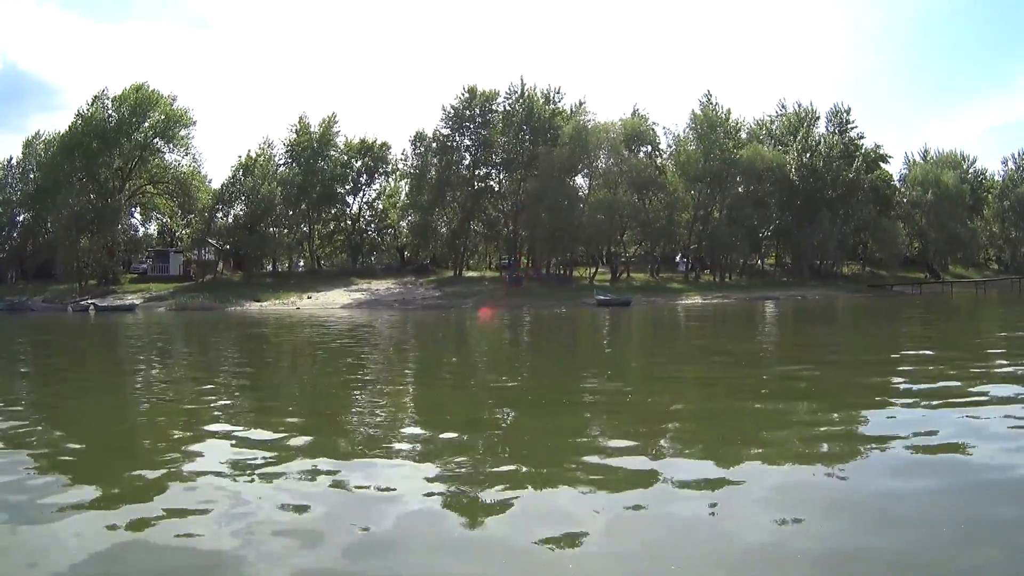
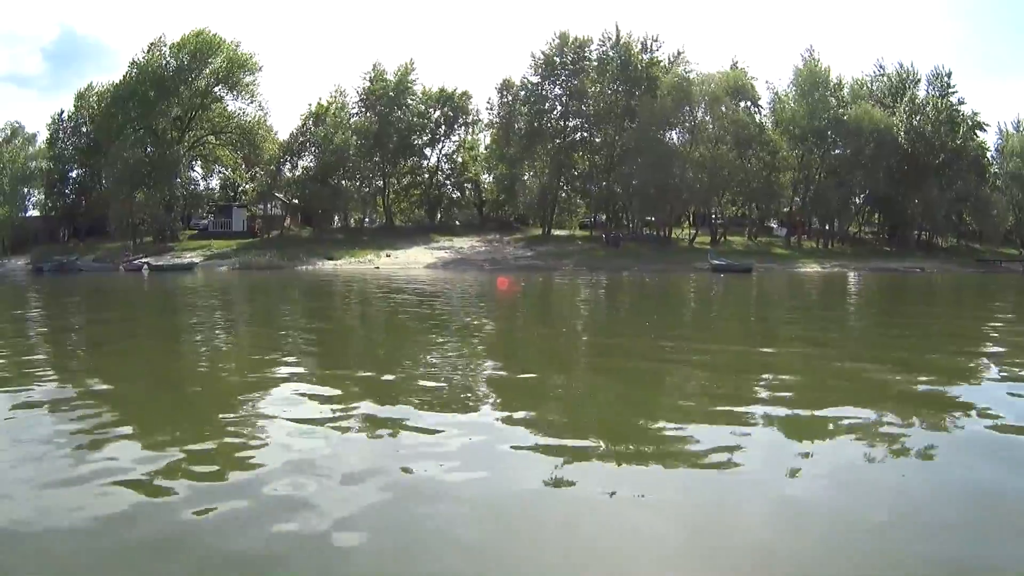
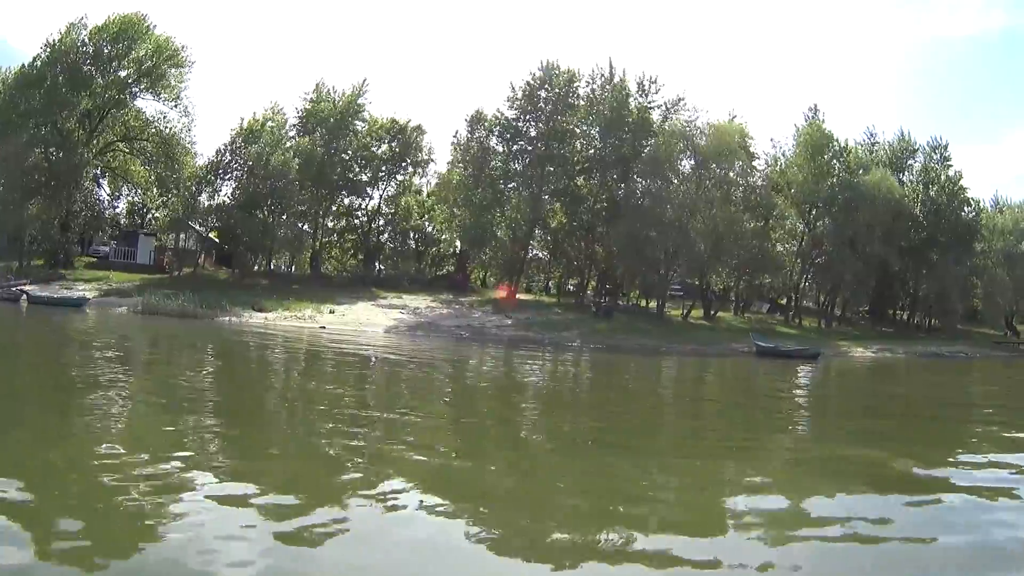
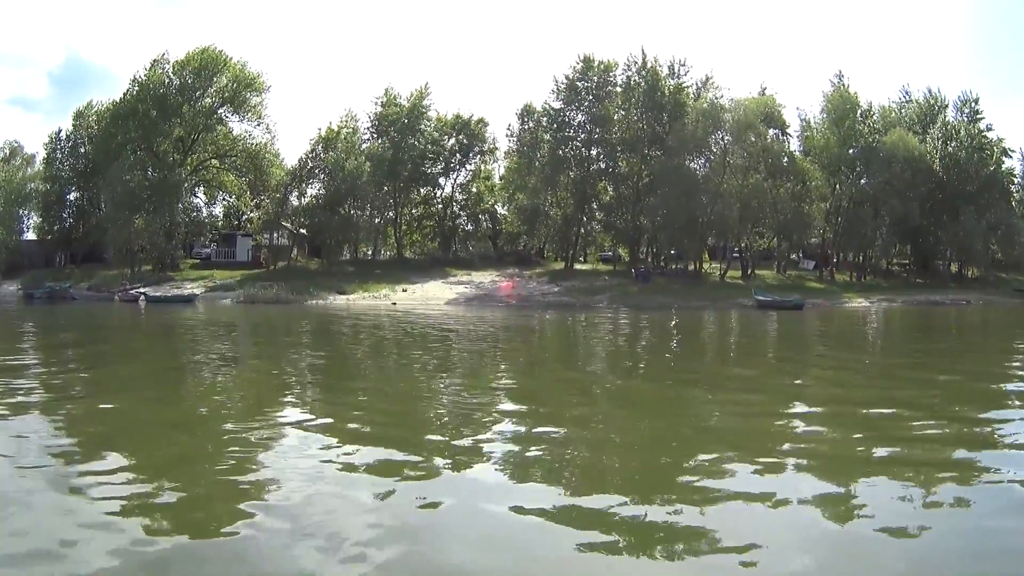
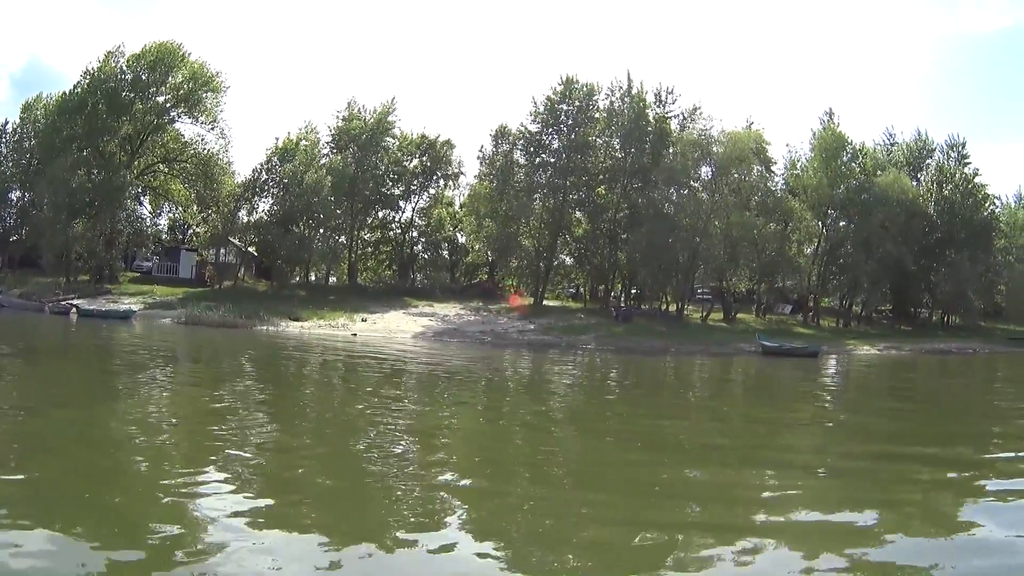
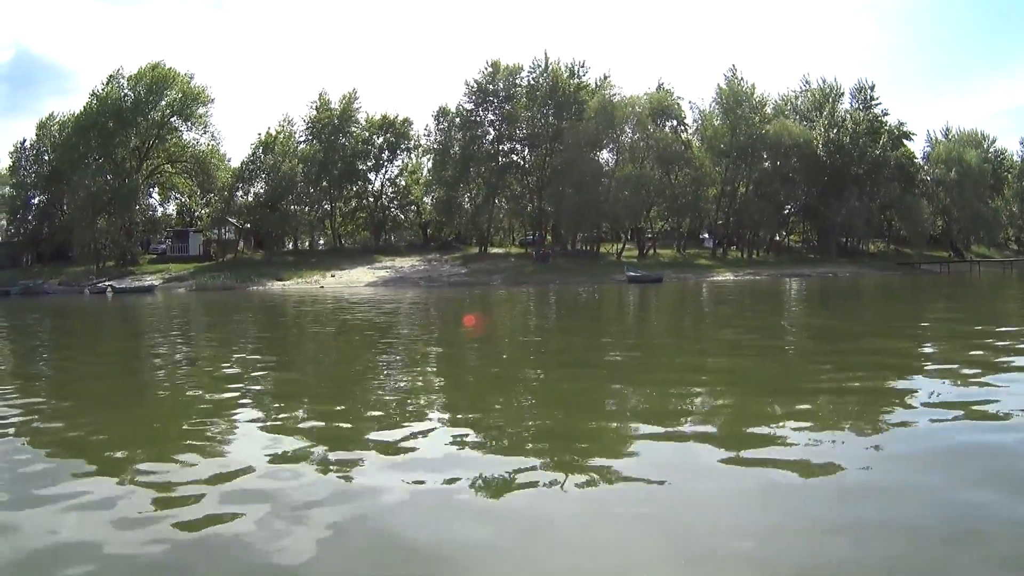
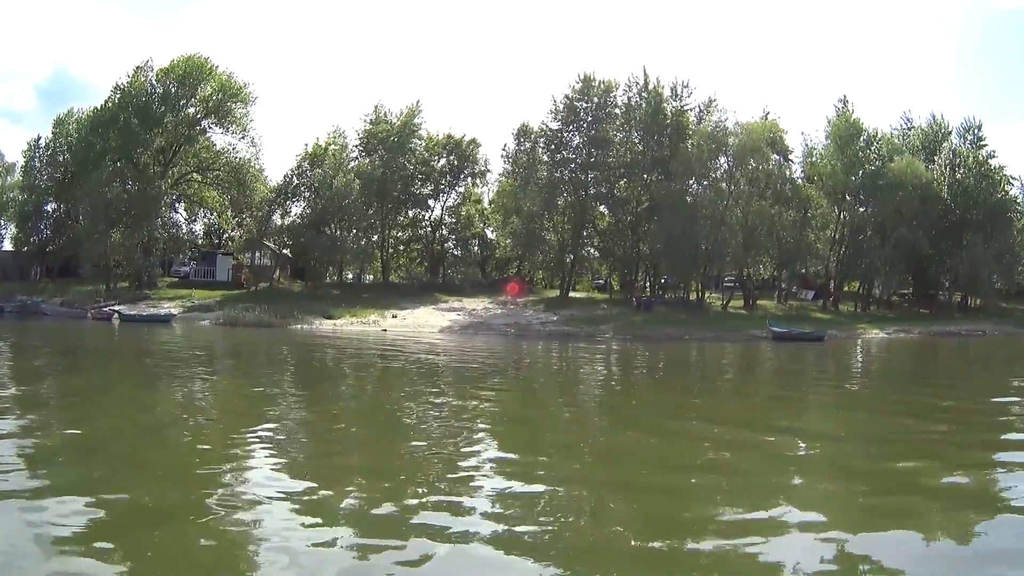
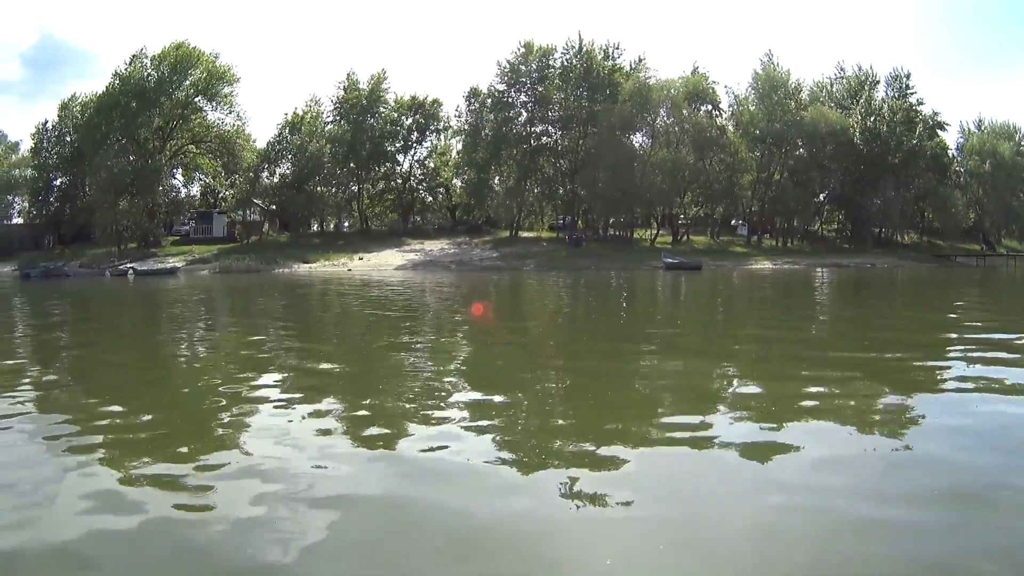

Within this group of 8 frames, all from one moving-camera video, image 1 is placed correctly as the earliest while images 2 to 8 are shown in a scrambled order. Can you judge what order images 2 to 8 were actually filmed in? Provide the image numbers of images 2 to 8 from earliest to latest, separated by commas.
6, 8, 2, 4, 7, 5, 3
